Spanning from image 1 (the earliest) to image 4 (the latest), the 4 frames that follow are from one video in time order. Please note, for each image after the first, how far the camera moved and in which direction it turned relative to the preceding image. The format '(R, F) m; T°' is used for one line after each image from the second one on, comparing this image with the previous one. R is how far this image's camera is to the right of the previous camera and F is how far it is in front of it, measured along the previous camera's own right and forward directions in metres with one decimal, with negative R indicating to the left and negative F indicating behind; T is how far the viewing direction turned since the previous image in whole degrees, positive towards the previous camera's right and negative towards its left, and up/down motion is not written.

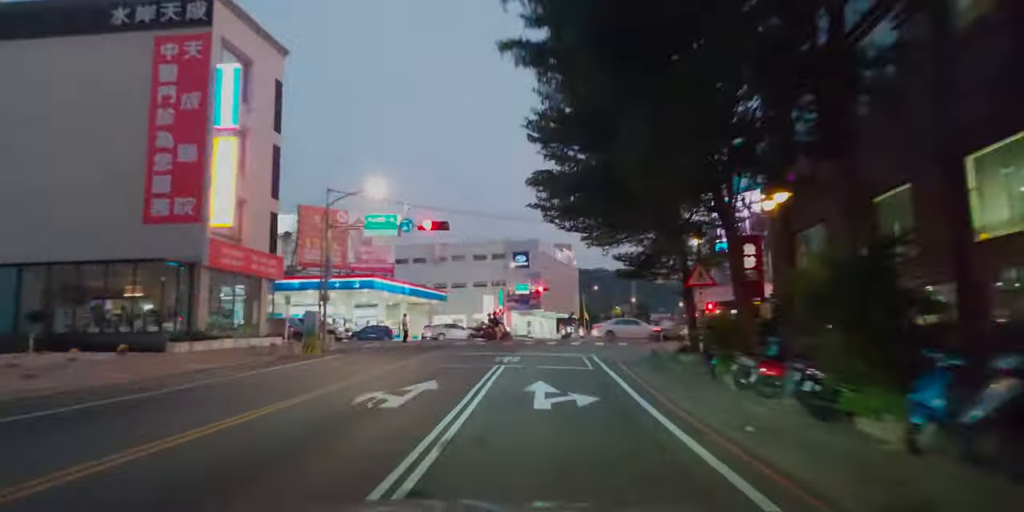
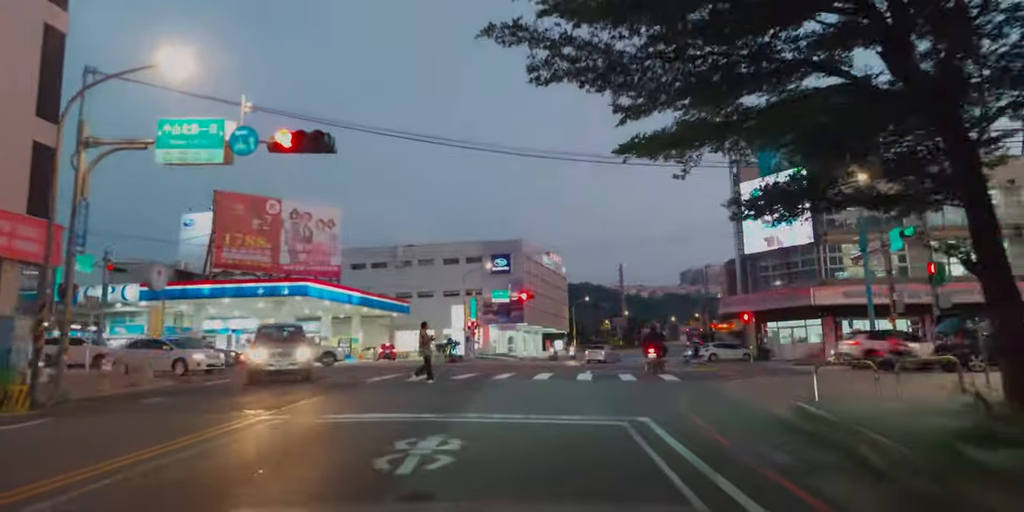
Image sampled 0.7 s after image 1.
(+0.4, +9.8) m; +1°
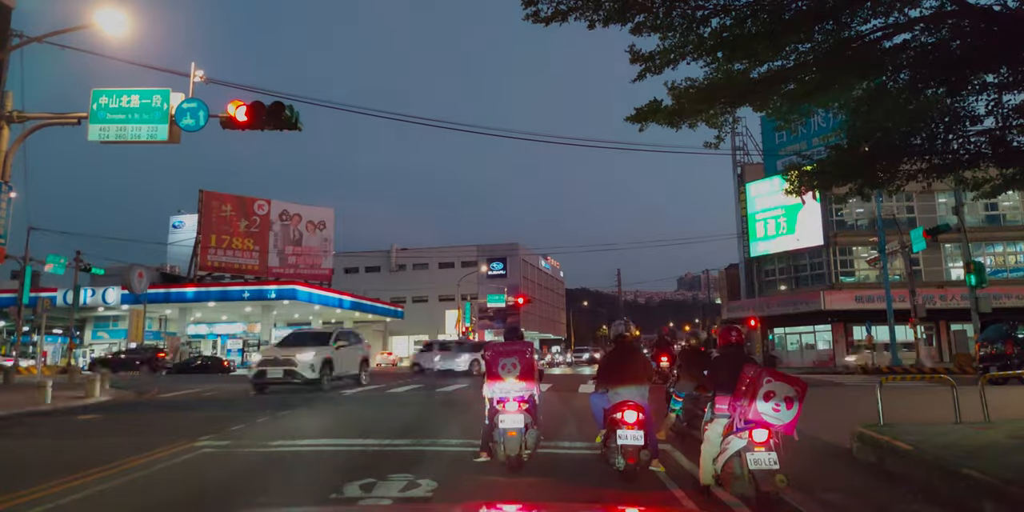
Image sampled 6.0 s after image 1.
(0.0, +1.3) m; 0°
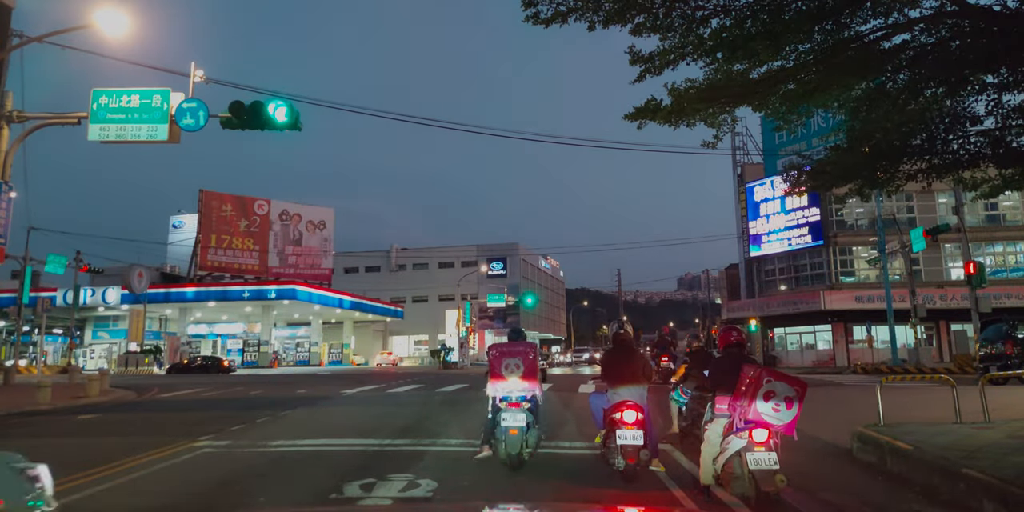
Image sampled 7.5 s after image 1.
(0.0, 0.0) m; 0°
